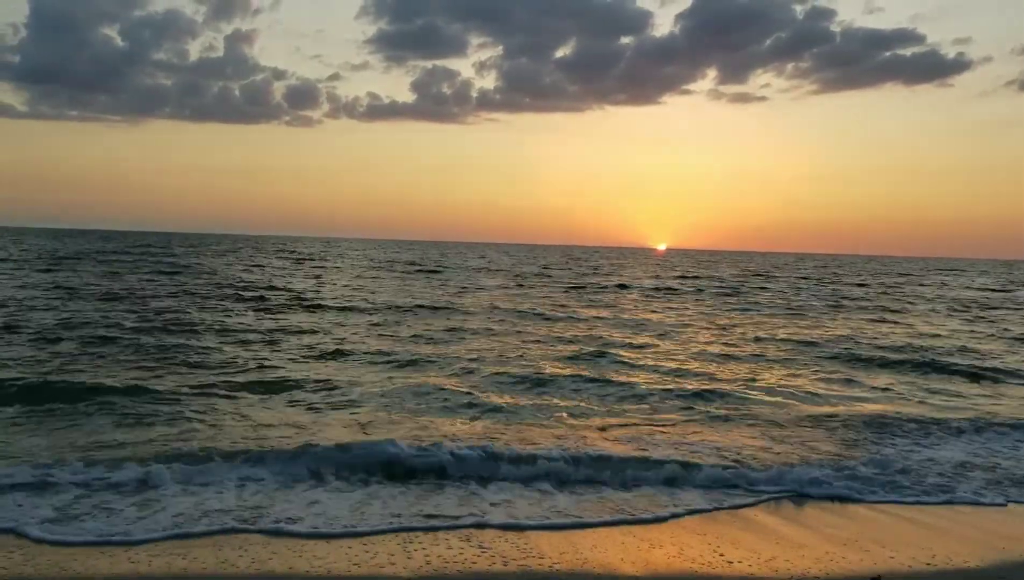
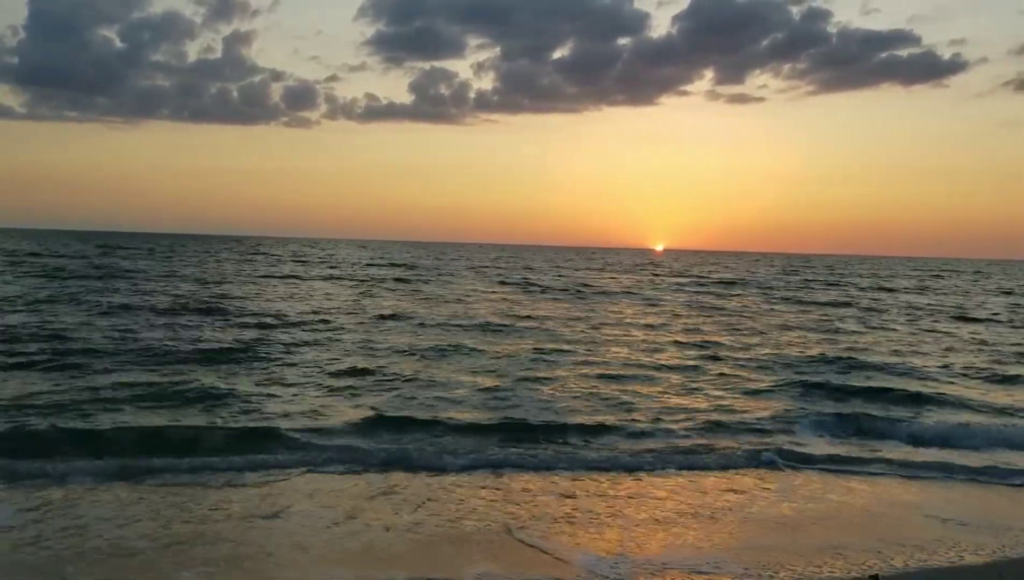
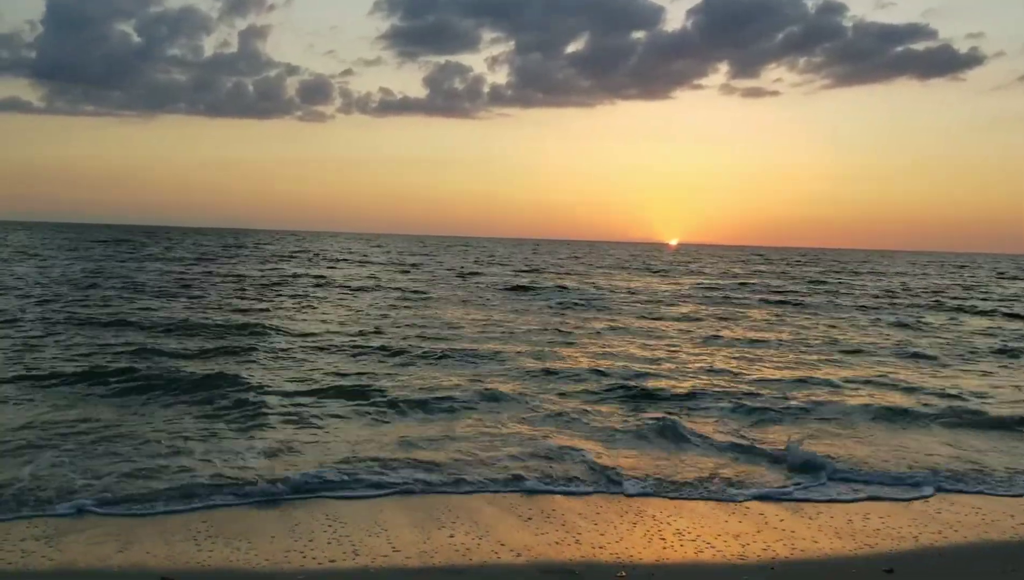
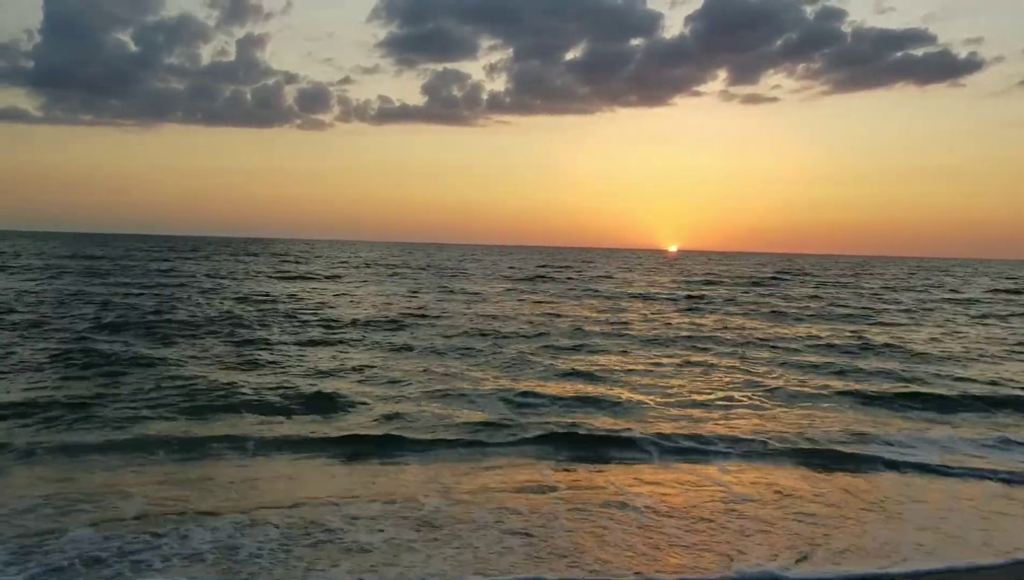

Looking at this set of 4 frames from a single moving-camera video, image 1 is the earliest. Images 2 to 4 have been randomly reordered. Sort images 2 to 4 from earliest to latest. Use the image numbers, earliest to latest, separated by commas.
4, 2, 3
